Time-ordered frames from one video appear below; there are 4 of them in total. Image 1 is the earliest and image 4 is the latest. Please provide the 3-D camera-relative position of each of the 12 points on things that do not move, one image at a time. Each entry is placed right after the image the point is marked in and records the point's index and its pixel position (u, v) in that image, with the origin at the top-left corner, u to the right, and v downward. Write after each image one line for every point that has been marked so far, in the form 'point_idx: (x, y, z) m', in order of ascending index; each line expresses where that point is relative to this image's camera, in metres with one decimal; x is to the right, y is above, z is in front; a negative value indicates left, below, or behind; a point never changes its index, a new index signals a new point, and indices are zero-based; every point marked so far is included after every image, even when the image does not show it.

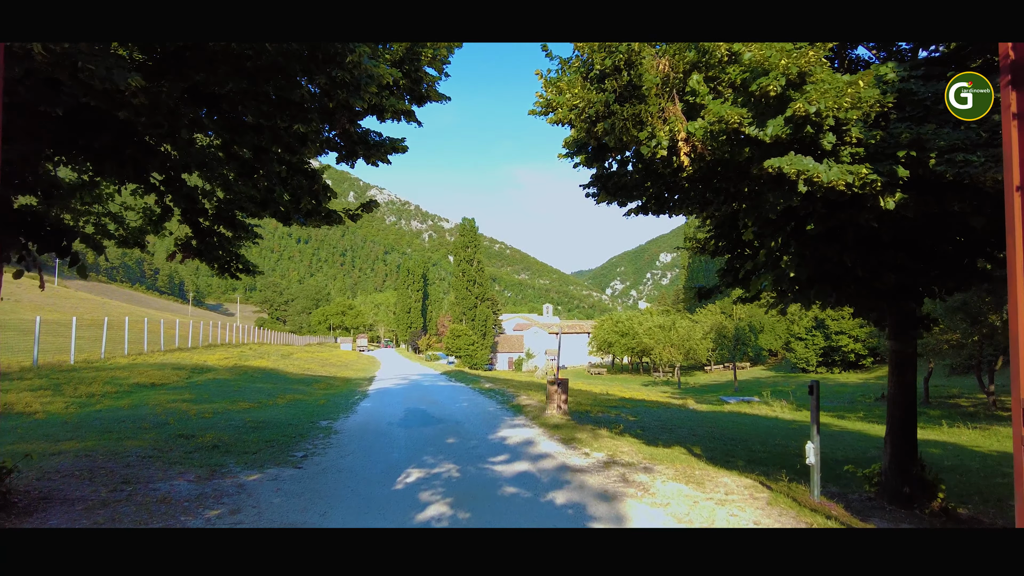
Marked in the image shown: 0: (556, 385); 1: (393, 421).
0: (+1.4, -3.0, +14.2) m
1: (-3.5, -3.9, +13.5) m
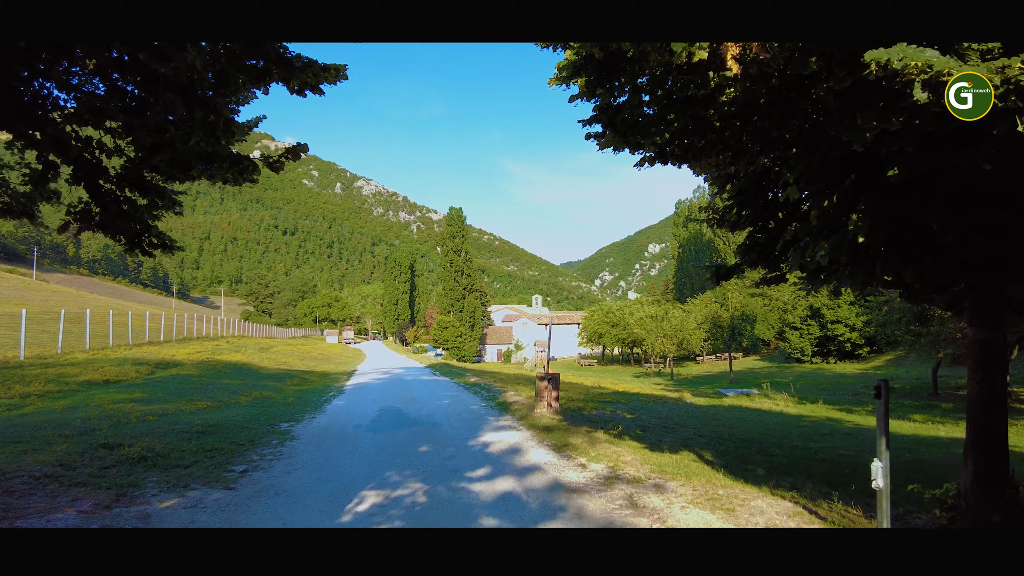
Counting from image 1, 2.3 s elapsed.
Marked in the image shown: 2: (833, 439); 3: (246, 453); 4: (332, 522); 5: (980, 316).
0: (+1.0, -2.5, +12.7) m
1: (-3.9, -3.5, +12.0) m
2: (+8.4, -3.9, +12.1) m
3: (-5.2, -3.2, +9.1) m
4: (-2.1, -2.8, +5.6) m
5: (+5.2, -0.3, +5.1) m
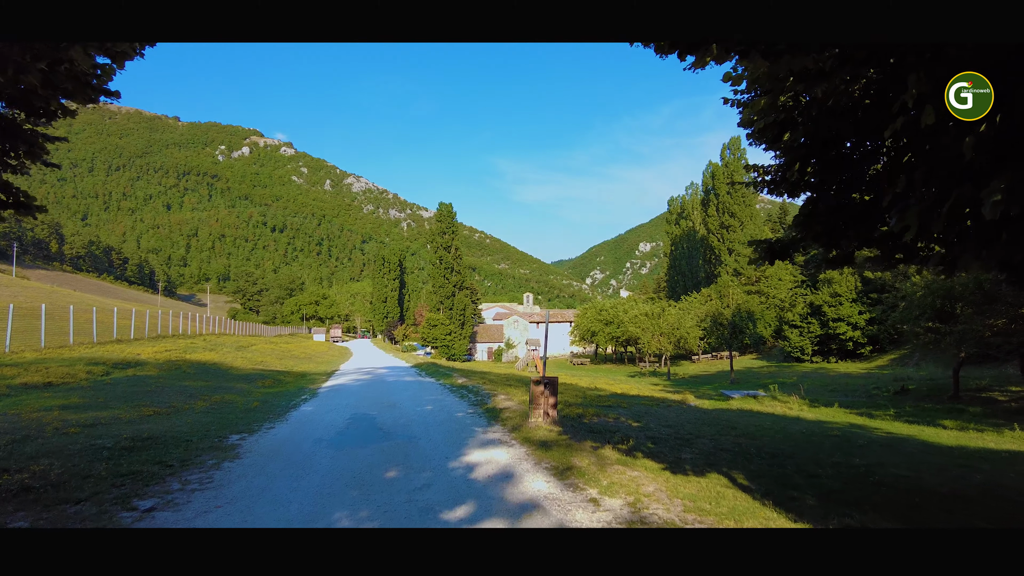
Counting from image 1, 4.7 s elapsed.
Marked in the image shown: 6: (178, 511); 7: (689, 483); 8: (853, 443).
0: (+0.7, -2.3, +11.0) m
1: (-4.1, -3.2, +10.1) m
2: (+8.2, -3.7, +10.4) m
3: (-5.3, -3.0, +7.2) m
4: (-2.2, -2.6, +3.7) m
5: (+5.1, -0.1, +3.4) m
6: (-4.3, -2.9, +6.0) m
7: (+2.7, -3.0, +7.0) m
8: (+8.5, -3.9, +11.6) m
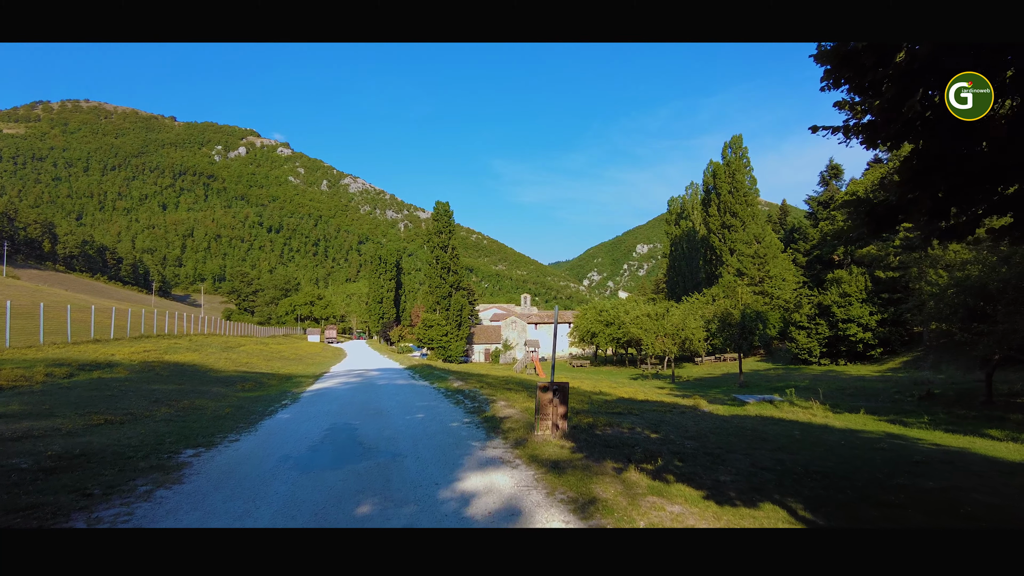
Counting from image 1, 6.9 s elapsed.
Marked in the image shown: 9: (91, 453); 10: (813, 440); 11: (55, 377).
0: (+0.8, -2.1, +9.4) m
1: (-4.0, -3.0, +8.5) m
2: (+8.2, -3.5, +8.9) m
3: (-5.3, -2.8, +5.6) m
4: (-2.1, -2.3, +2.2) m
5: (+5.2, +0.1, +1.9) m
6: (-4.2, -2.6, +4.4) m
7: (+2.8, -2.8, +5.5) m
8: (+8.6, -3.7, +10.1) m
9: (-7.8, -3.0, +8.4) m
10: (+7.8, -3.9, +11.9) m
11: (-17.5, -3.4, +17.8) m
